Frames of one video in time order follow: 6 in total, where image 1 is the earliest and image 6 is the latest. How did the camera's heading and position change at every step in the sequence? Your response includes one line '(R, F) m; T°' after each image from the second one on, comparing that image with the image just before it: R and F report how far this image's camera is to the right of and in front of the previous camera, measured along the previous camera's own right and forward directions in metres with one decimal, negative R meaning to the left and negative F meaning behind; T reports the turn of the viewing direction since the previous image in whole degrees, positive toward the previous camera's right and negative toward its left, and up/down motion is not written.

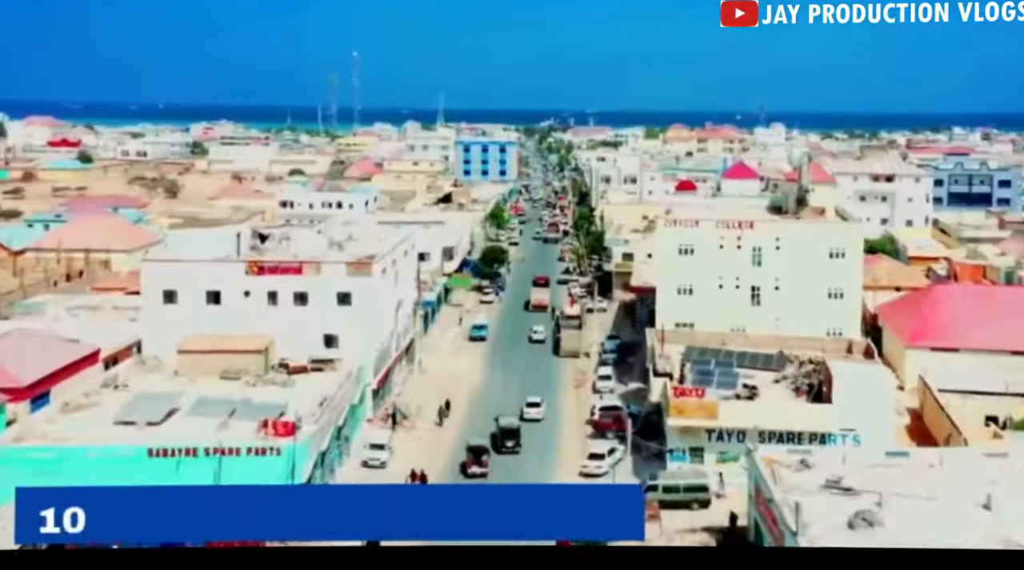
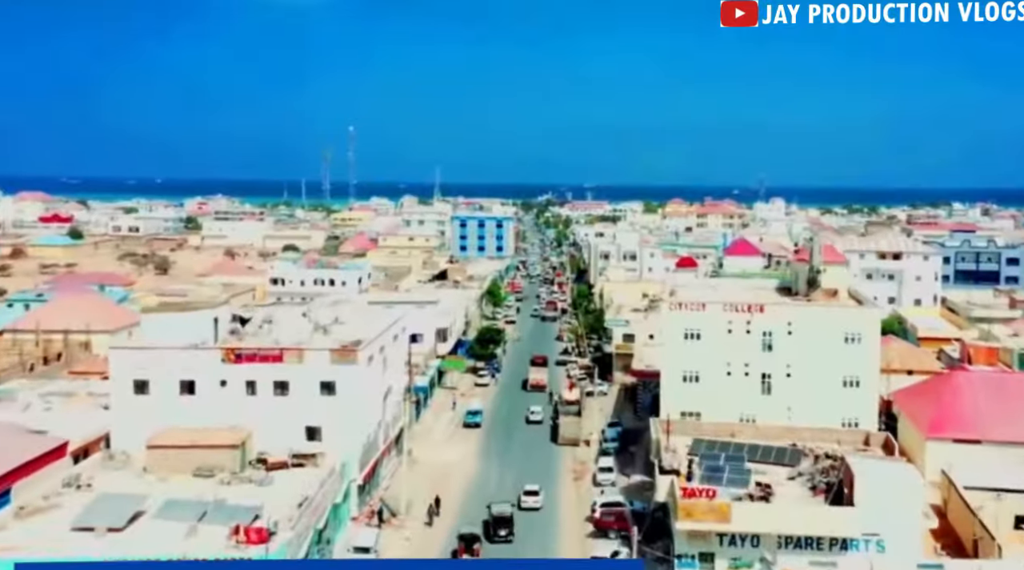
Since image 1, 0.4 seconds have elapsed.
(0.0, +1.1) m; 0°
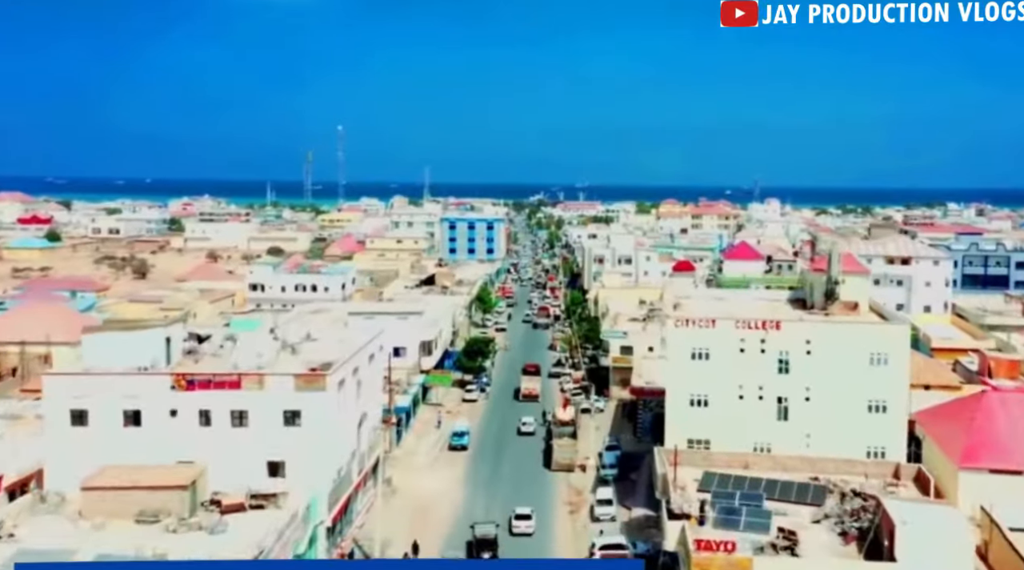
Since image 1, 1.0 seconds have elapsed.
(+0.1, +2.0) m; 0°
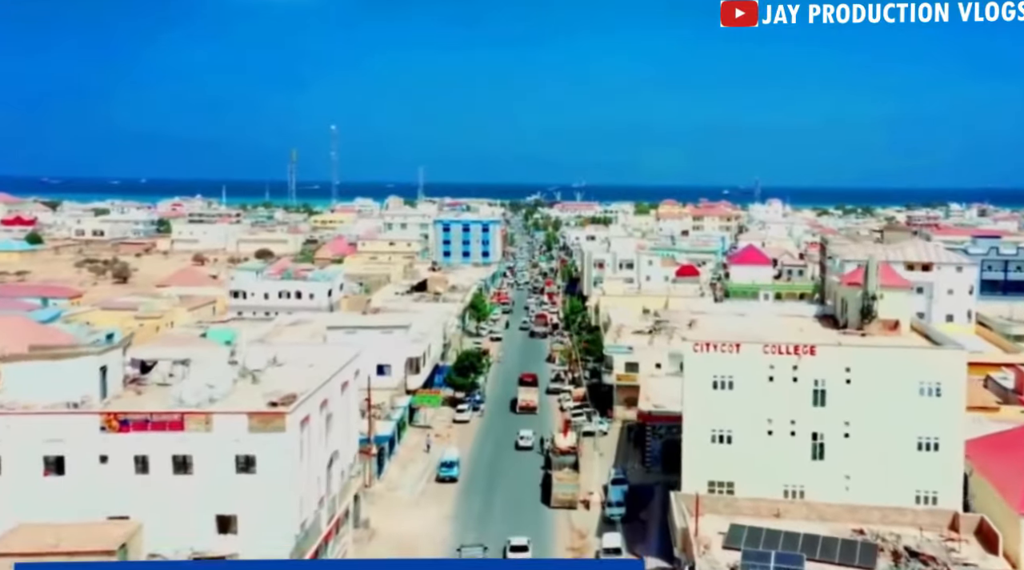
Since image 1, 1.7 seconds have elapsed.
(+0.1, +2.4) m; 0°
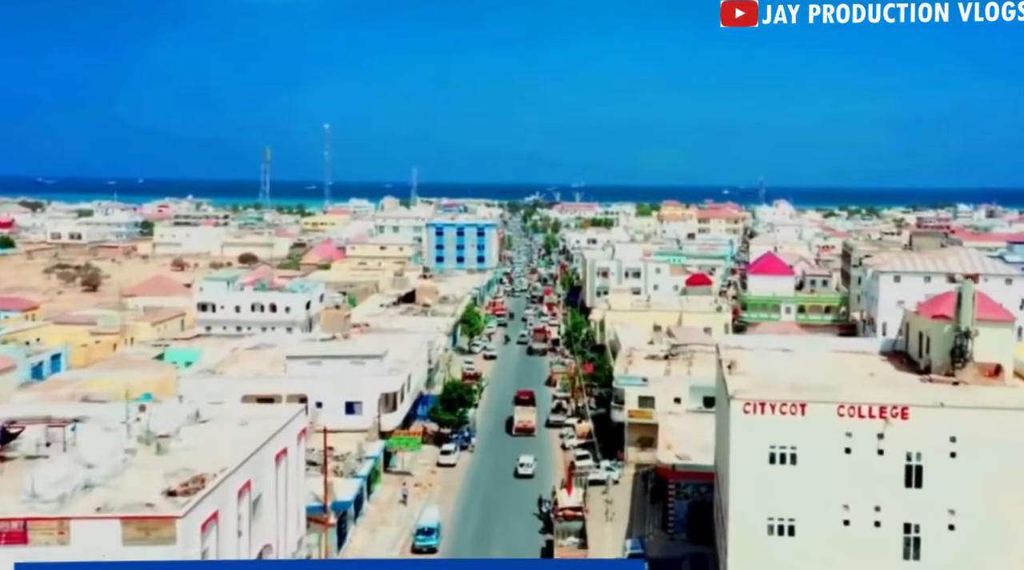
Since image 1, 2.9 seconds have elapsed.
(+0.1, +4.0) m; 0°
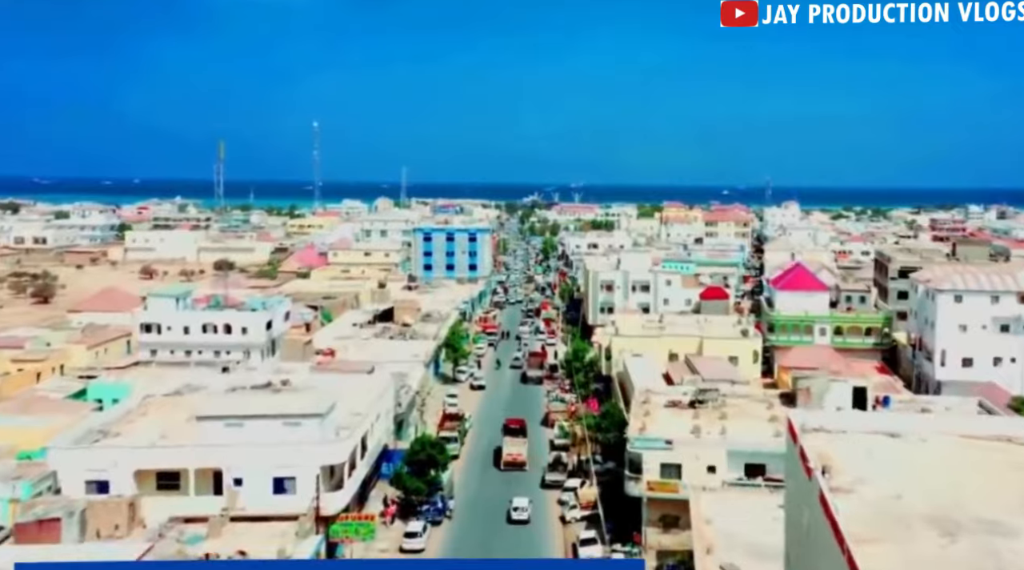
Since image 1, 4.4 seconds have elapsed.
(+0.3, +5.3) m; 0°
